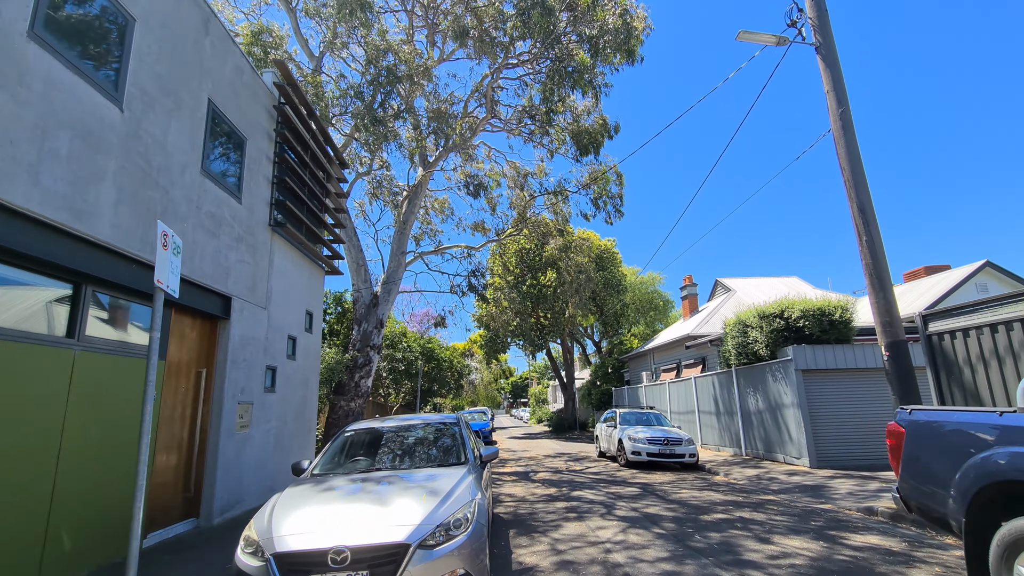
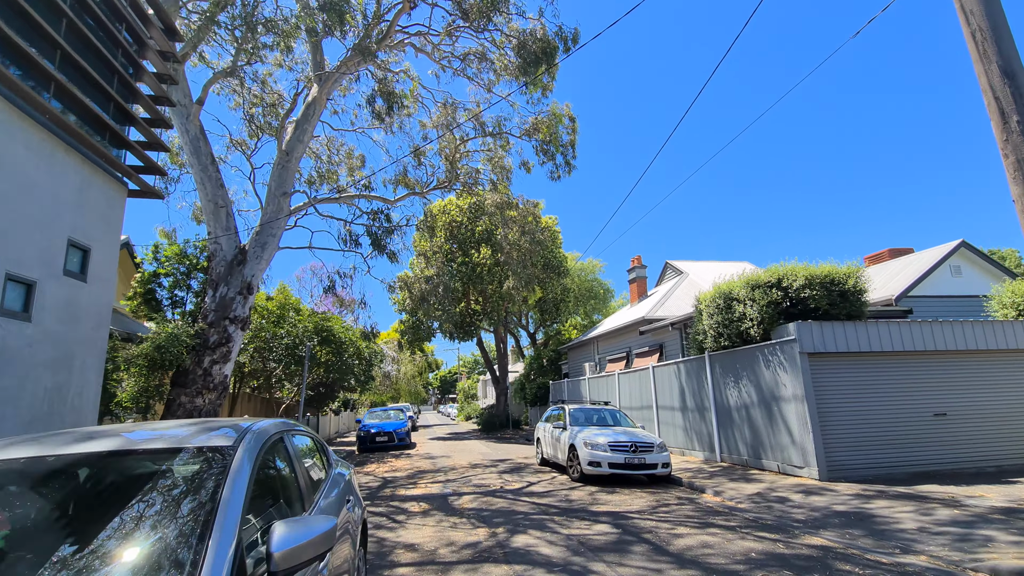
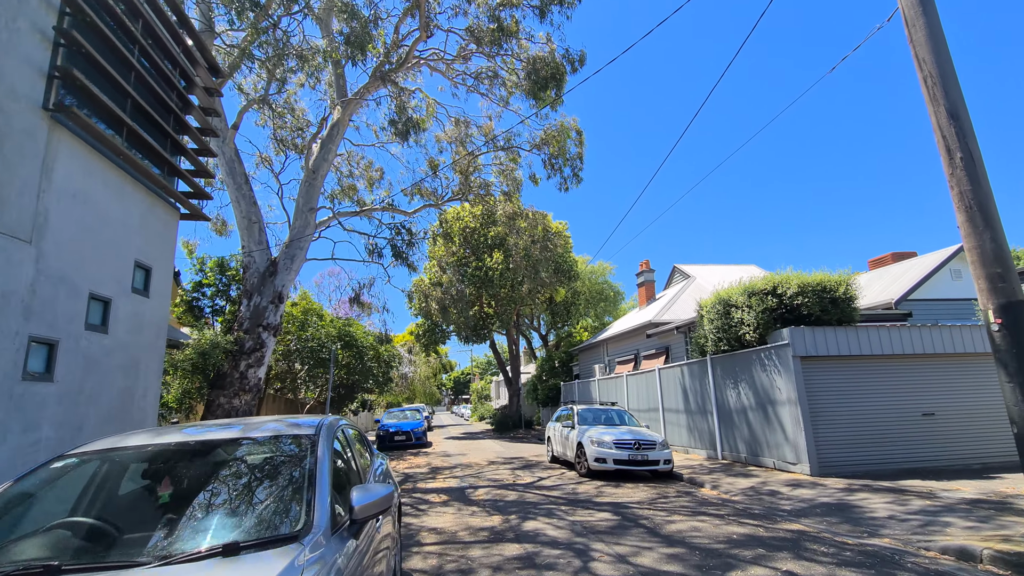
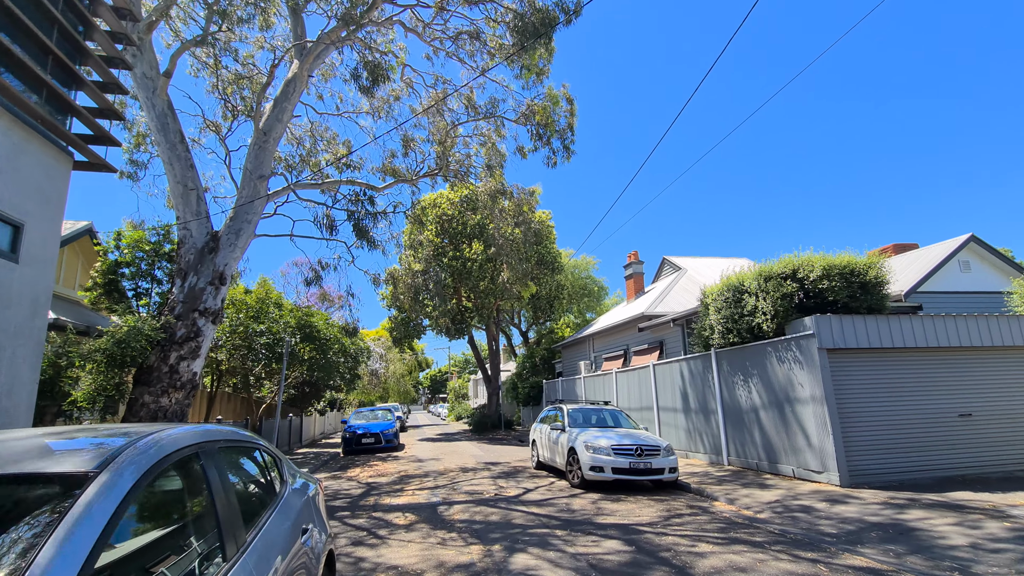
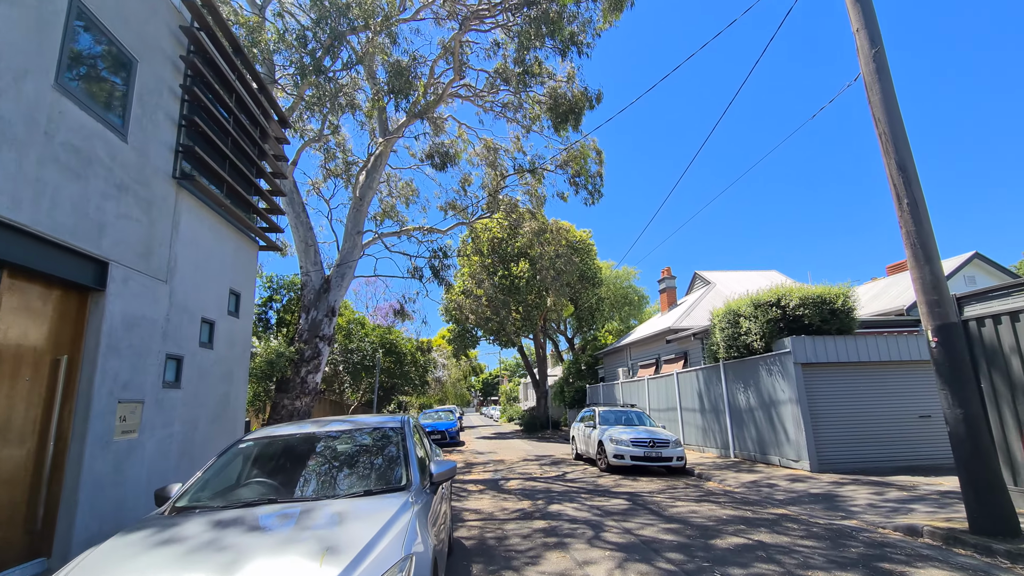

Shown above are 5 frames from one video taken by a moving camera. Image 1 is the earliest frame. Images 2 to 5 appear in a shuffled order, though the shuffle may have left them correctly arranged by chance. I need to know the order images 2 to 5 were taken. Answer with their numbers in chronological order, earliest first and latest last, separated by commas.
5, 3, 2, 4
